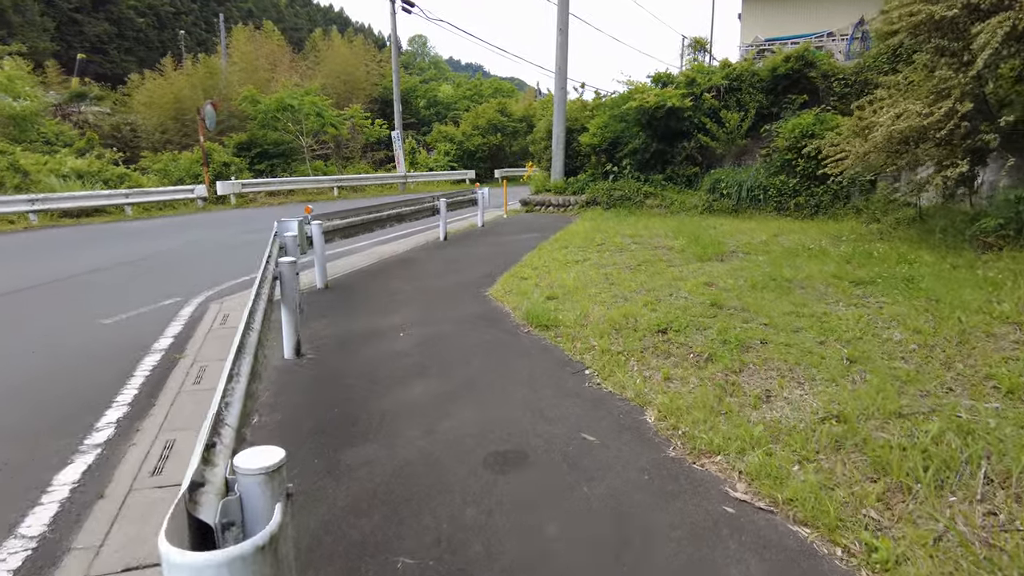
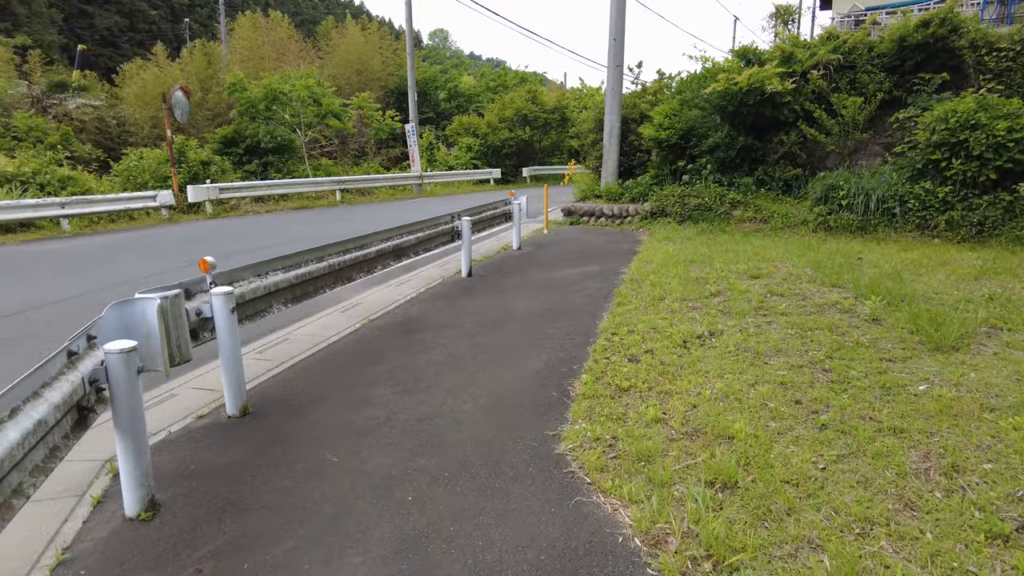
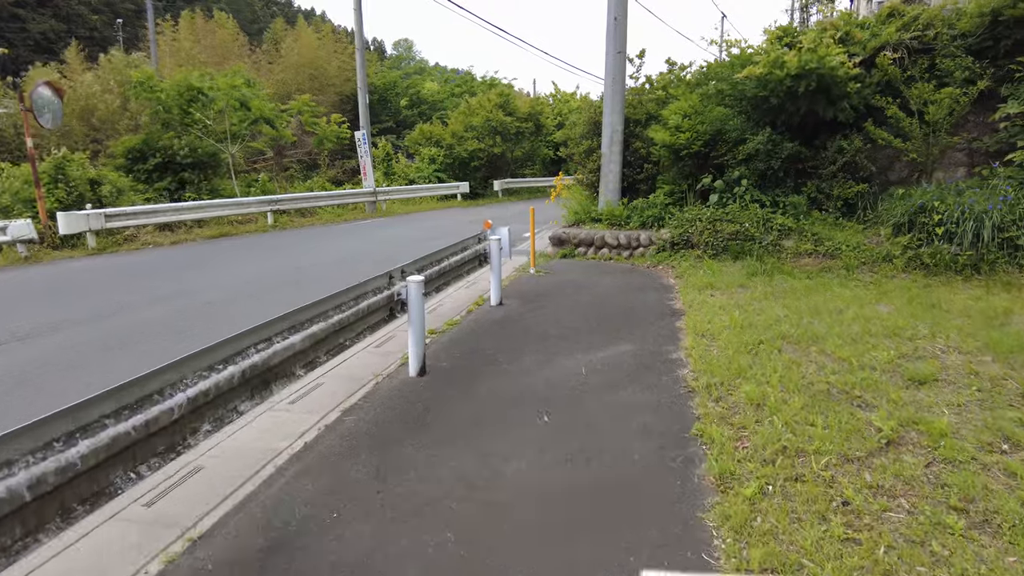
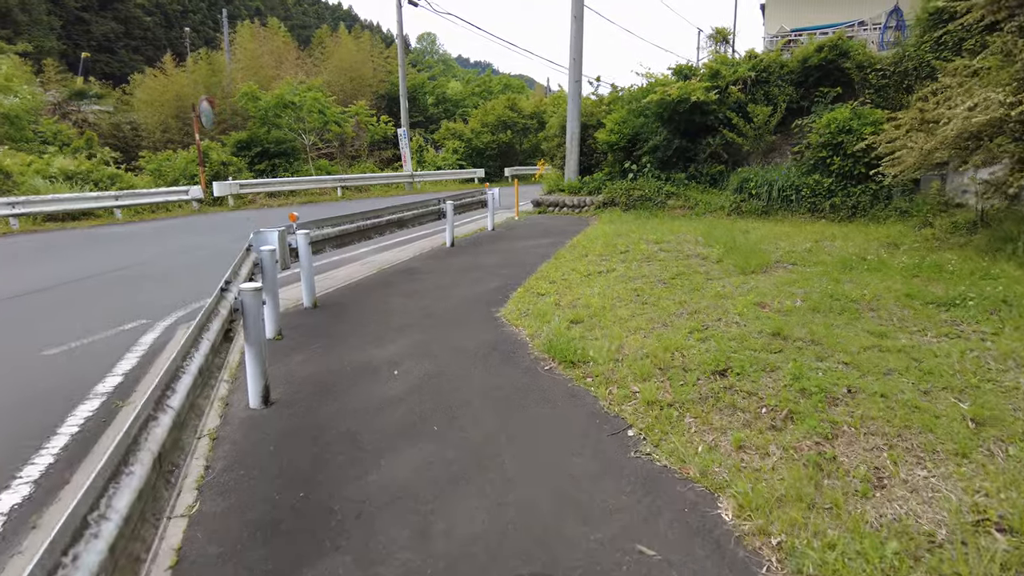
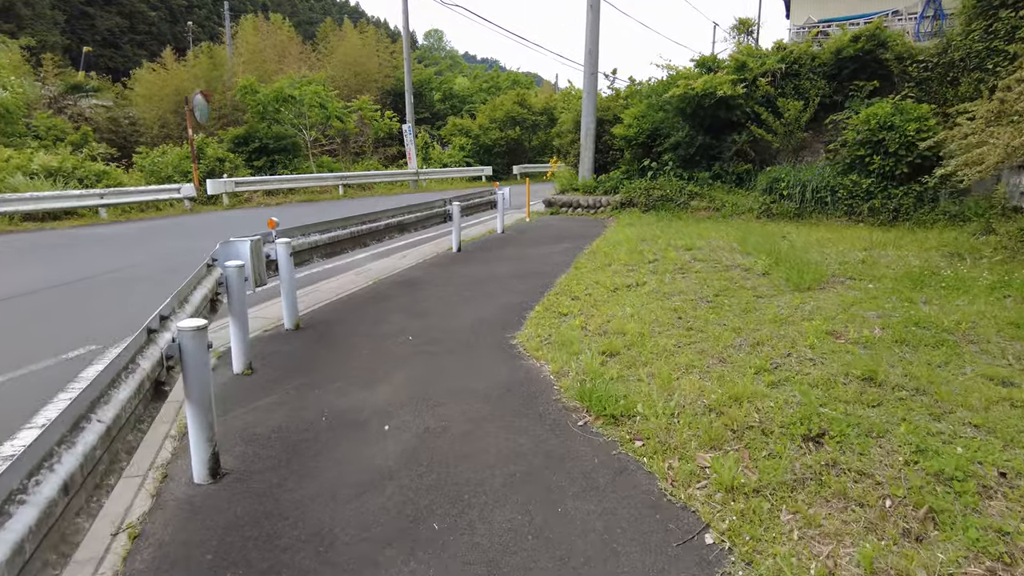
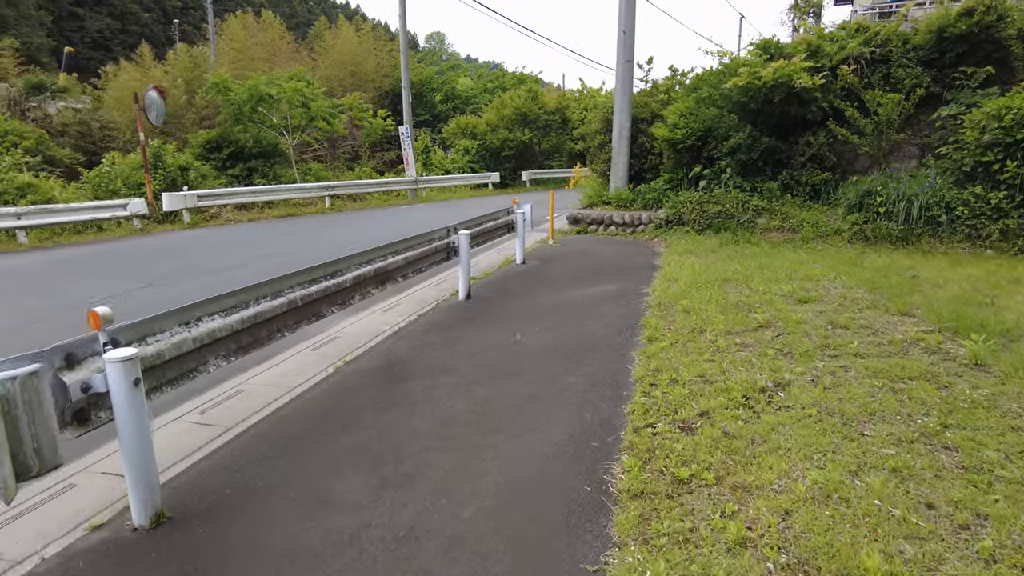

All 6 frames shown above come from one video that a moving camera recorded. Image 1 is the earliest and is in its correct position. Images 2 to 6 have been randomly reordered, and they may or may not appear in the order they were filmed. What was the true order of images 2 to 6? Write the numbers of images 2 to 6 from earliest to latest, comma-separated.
4, 5, 2, 6, 3
